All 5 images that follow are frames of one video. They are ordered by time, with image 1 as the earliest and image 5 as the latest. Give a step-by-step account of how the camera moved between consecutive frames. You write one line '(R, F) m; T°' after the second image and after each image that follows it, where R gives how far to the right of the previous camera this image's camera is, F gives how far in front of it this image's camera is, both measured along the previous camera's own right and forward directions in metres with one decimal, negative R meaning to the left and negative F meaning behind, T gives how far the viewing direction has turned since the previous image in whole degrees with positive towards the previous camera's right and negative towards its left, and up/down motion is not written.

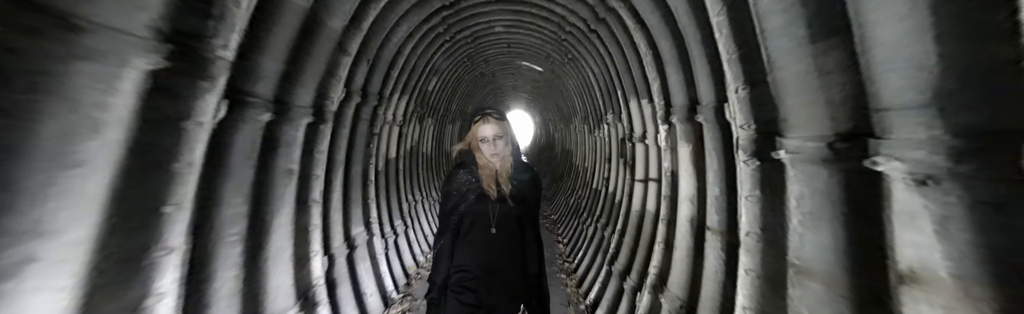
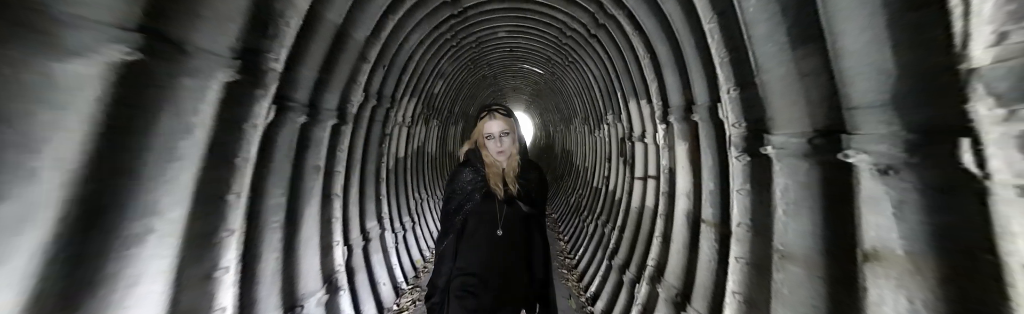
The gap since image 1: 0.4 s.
(-0.1, -0.1) m; 0°
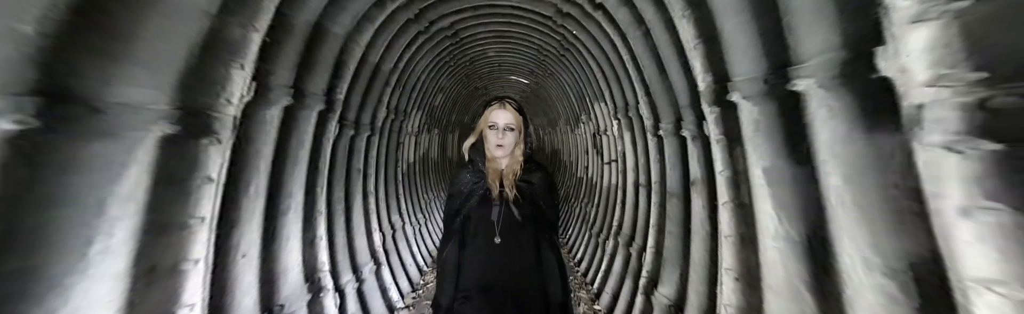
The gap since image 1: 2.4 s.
(-0.1, -0.9) m; +4°
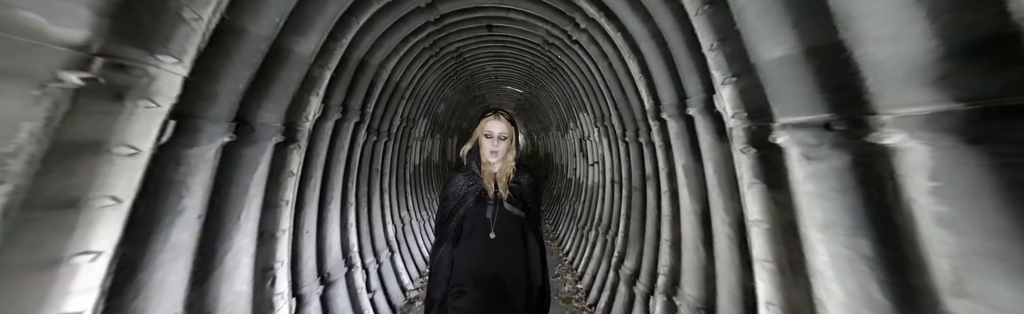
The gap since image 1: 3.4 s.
(0.0, -0.6) m; +1°
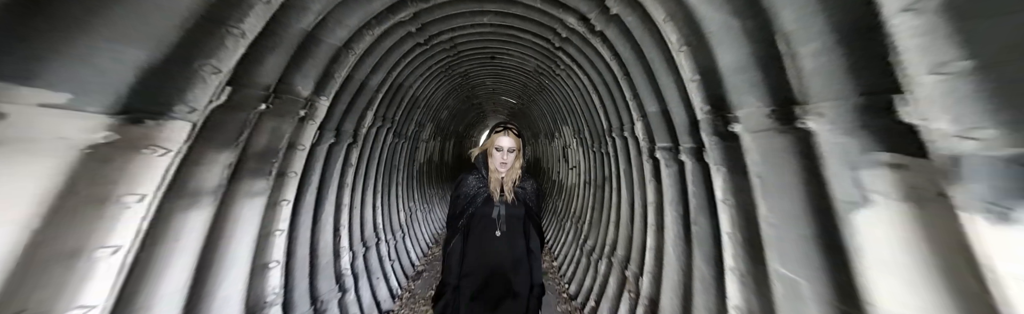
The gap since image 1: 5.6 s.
(0.0, -0.8) m; +1°
